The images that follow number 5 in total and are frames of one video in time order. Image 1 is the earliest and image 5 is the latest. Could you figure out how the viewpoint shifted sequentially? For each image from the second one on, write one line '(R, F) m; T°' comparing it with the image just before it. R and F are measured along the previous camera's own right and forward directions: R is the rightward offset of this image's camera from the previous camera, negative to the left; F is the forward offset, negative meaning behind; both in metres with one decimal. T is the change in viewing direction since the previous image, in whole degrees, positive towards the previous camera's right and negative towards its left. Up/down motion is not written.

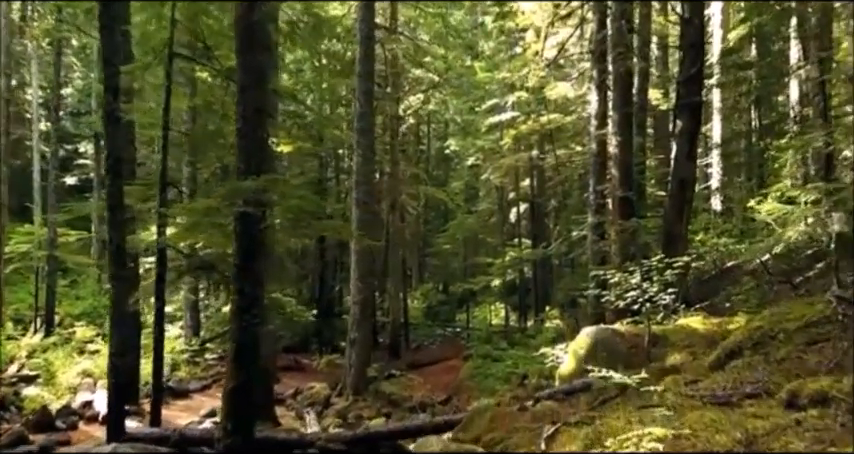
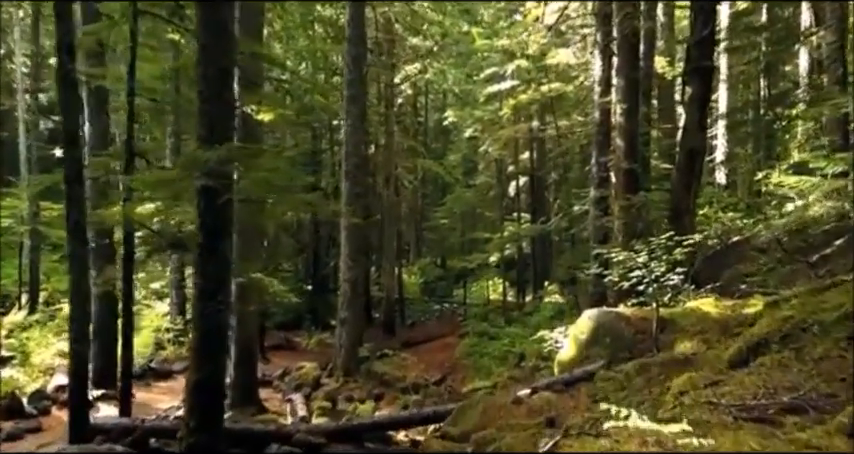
(+0.2, +0.8) m; 0°
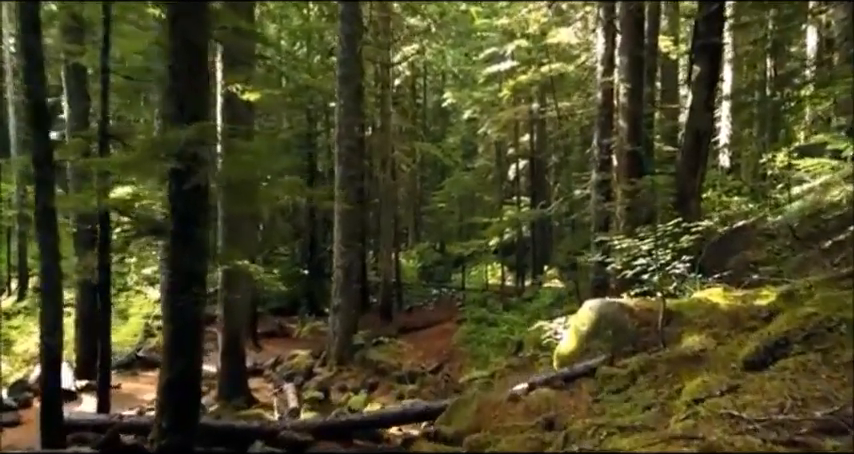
(+0.1, +0.5) m; 0°
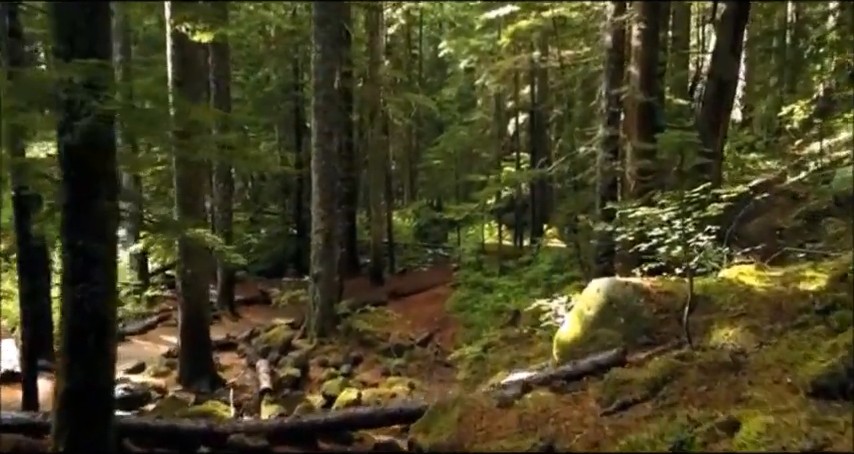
(+0.3, +1.4) m; 0°
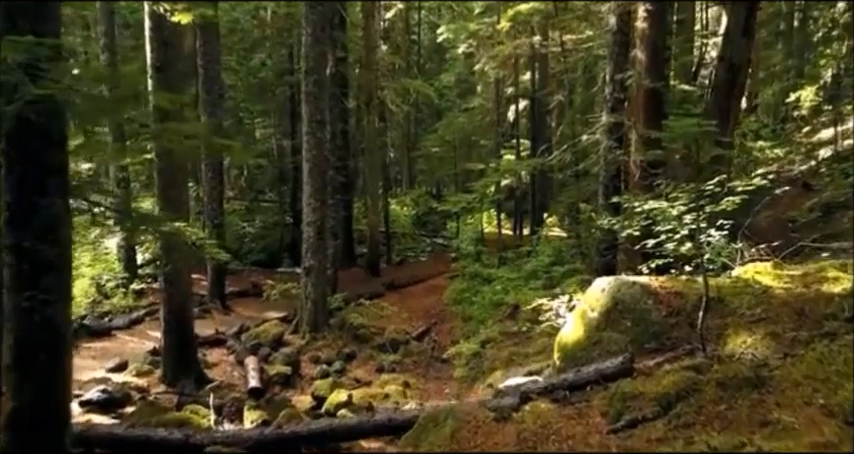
(+0.1, +0.5) m; 0°
